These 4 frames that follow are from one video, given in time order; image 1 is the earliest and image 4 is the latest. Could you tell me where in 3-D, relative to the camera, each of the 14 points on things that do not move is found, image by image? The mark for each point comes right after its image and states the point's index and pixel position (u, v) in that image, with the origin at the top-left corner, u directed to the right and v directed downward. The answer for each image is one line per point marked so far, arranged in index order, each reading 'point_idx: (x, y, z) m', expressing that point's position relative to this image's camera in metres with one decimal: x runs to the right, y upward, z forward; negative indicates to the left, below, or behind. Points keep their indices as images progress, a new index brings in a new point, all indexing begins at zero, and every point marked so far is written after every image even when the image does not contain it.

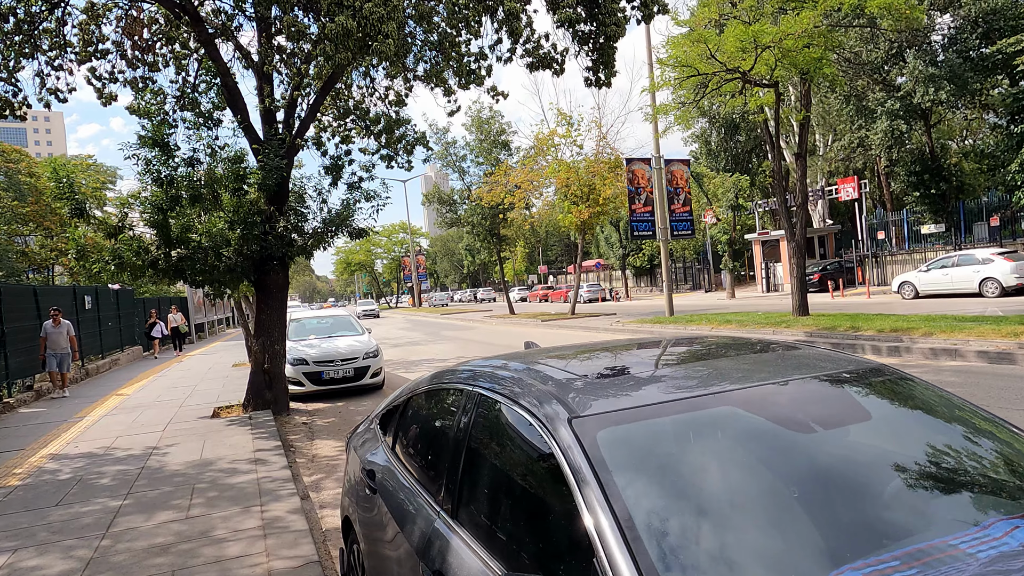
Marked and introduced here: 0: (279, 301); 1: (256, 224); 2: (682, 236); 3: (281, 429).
0: (-3.0, -0.2, +8.6) m
1: (-3.1, +0.8, +8.1) m
2: (+4.5, +1.4, +17.7) m
3: (-2.6, -1.6, +7.4) m
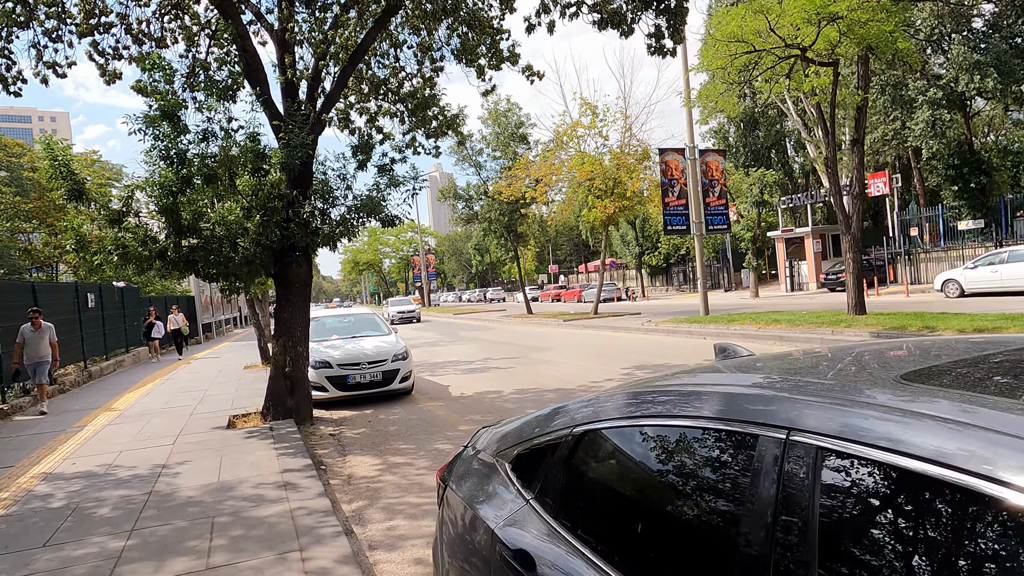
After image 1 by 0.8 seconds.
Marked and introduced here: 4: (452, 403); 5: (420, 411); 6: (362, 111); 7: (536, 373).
0: (-2.4, -0.1, +7.7) m
1: (-2.5, +0.9, +7.2) m
2: (+5.2, +1.4, +16.8) m
3: (-2.0, -1.5, +6.5) m
4: (-0.8, -1.5, +8.5) m
5: (-1.1, -1.5, +8.2) m
6: (-1.8, +2.2, +8.2) m
7: (+0.4, -1.4, +10.4) m
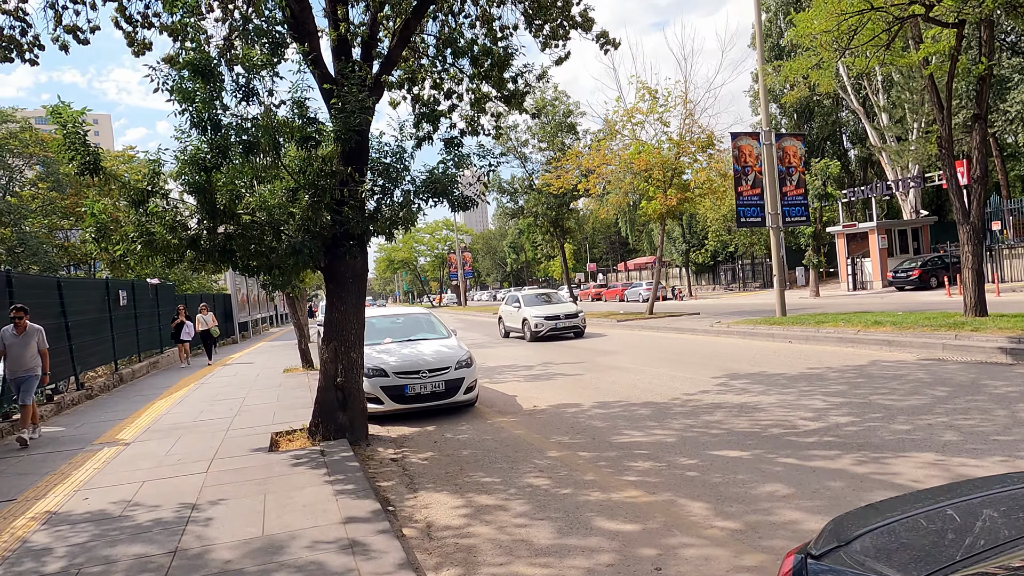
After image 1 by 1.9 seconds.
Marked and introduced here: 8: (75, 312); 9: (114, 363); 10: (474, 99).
0: (-1.5, 0.0, +6.5) m
1: (-1.7, +0.9, +6.0) m
2: (+6.5, +1.5, +15.2) m
3: (-1.2, -1.5, +5.3) m
4: (+0.2, -1.4, +7.2) m
5: (-0.2, -1.4, +6.9) m
6: (-0.9, +2.2, +7.0) m
7: (+1.4, -1.3, +9.1) m
8: (-7.1, -0.4, +10.9) m
9: (-7.6, -1.4, +12.8) m
10: (-0.4, +2.0, +7.1) m
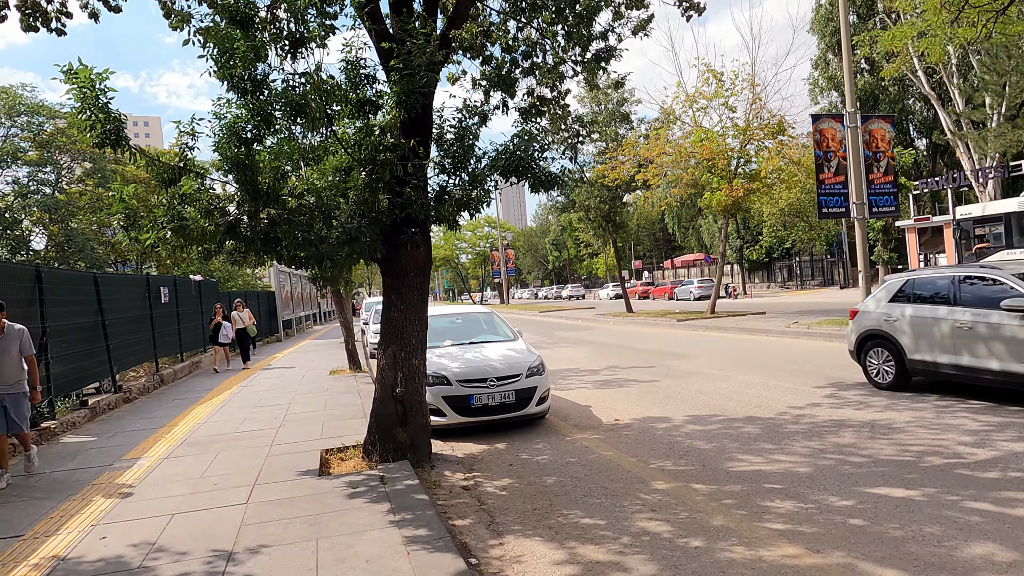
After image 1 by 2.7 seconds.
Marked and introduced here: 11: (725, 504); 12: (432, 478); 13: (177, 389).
0: (-0.8, 0.0, +5.6) m
1: (-0.9, +0.9, +5.1) m
2: (+7.7, +1.5, +13.8) m
3: (-0.5, -1.4, +4.4) m
4: (+0.9, -1.4, +6.2) m
5: (+0.5, -1.4, +5.9) m
6: (-0.2, +2.3, +6.0) m
7: (+2.2, -1.3, +8.0) m
8: (-6.2, -0.3, +10.3) m
9: (-6.5, -1.4, +12.2) m
10: (+0.4, +2.0, +6.1) m
11: (+1.3, -1.3, +4.2) m
12: (-0.6, -1.5, +5.1) m
13: (-5.7, -1.7, +11.4) m
